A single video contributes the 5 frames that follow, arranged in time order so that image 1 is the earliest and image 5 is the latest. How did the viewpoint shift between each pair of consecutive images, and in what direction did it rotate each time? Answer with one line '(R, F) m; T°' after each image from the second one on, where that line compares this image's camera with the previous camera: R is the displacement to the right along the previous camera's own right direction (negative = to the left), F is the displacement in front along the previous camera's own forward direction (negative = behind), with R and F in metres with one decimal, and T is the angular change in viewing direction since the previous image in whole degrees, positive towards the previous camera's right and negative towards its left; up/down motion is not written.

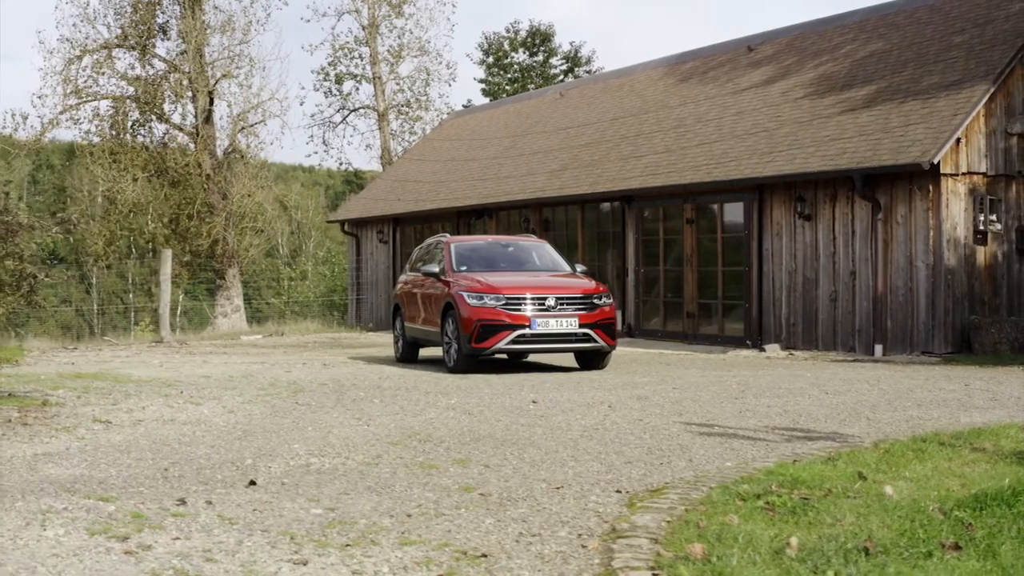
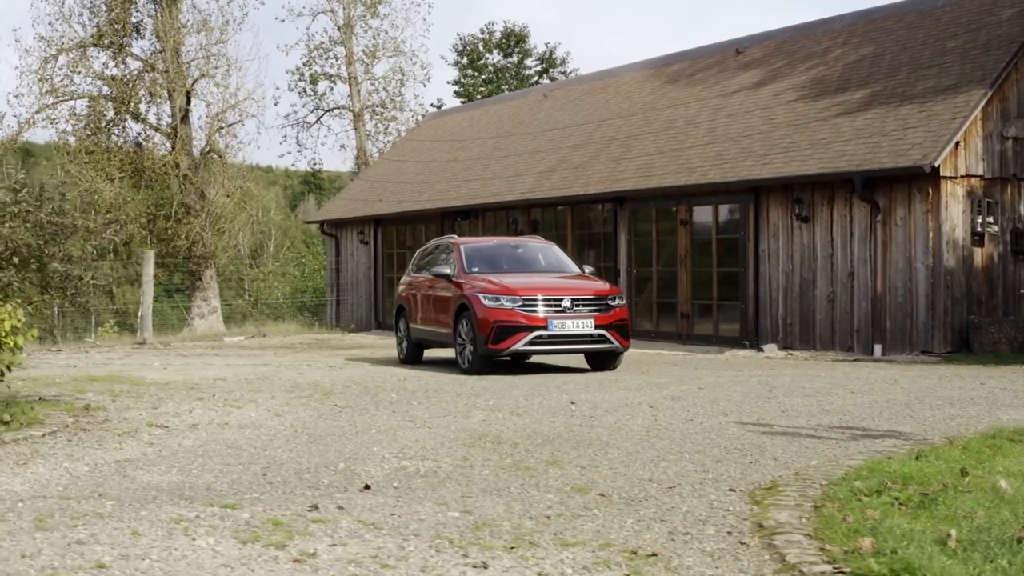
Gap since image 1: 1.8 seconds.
(-0.9, 0.0) m; +3°
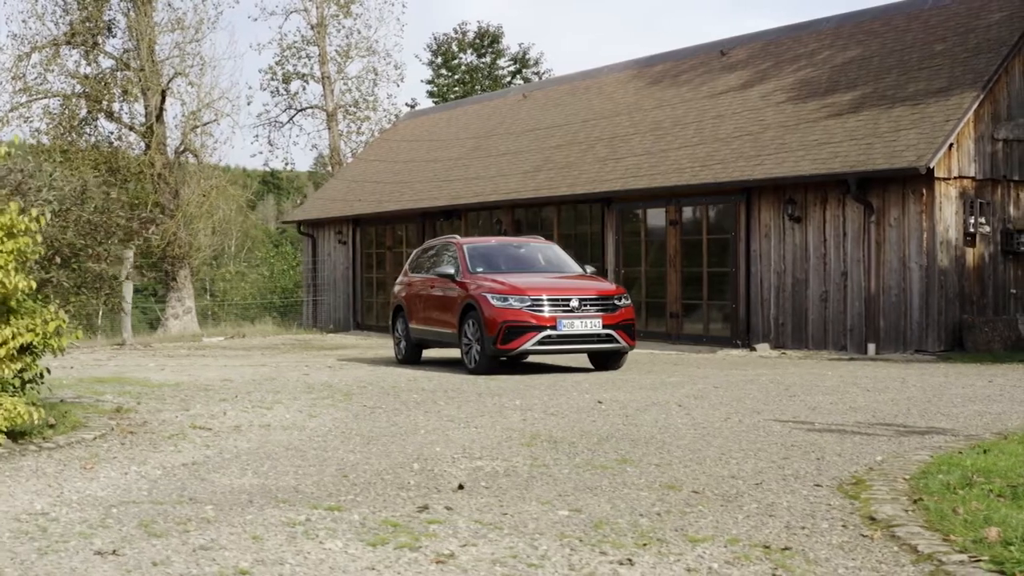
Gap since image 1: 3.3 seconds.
(-0.8, 0.0) m; +3°
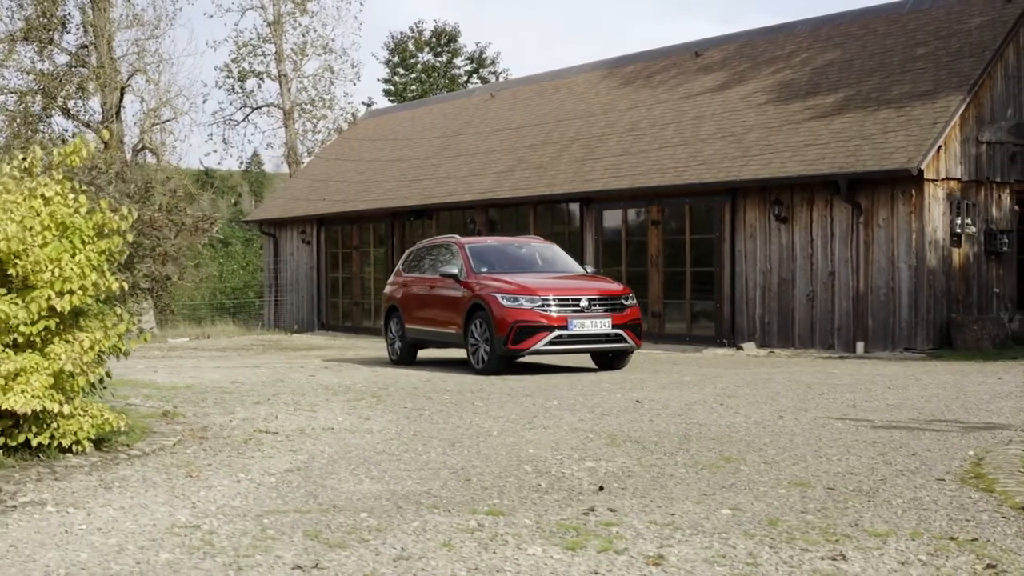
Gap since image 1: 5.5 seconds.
(-1.1, +0.1) m; +4°
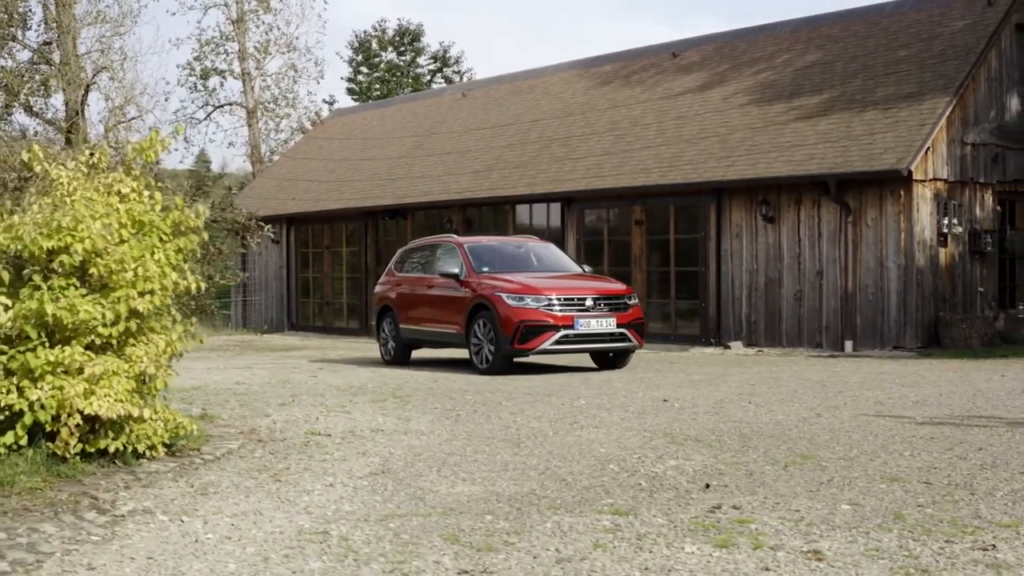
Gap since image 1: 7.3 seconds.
(-0.9, +0.1) m; +3°
